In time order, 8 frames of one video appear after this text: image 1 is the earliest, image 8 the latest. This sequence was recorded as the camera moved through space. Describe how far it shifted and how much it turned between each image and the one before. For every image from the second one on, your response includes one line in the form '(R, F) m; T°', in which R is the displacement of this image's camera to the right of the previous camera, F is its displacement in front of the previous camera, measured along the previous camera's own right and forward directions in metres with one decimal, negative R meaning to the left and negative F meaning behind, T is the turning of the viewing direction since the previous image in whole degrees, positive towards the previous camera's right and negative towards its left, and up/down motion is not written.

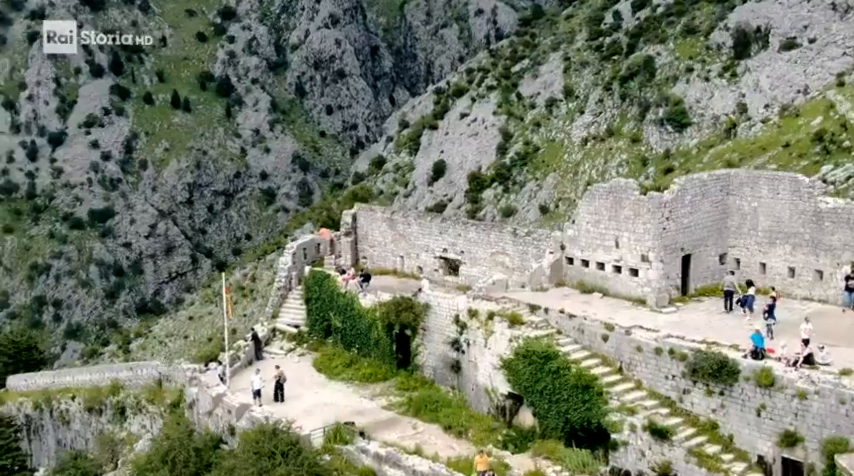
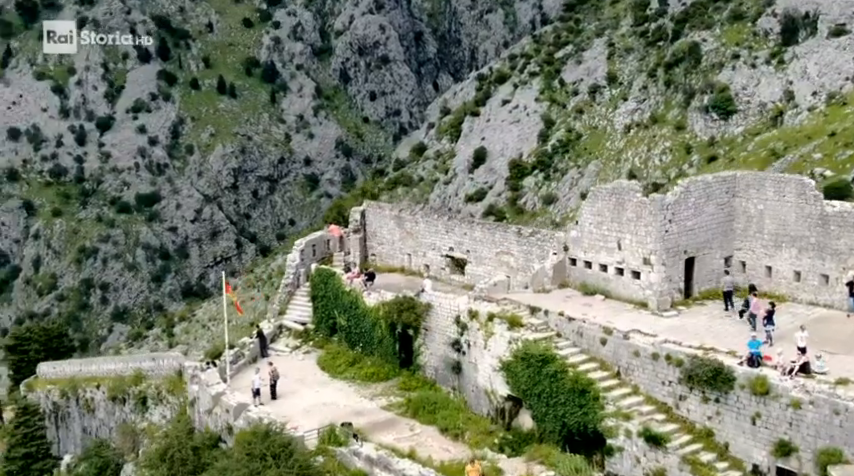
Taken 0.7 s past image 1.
(+1.1, +0.1) m; -2°
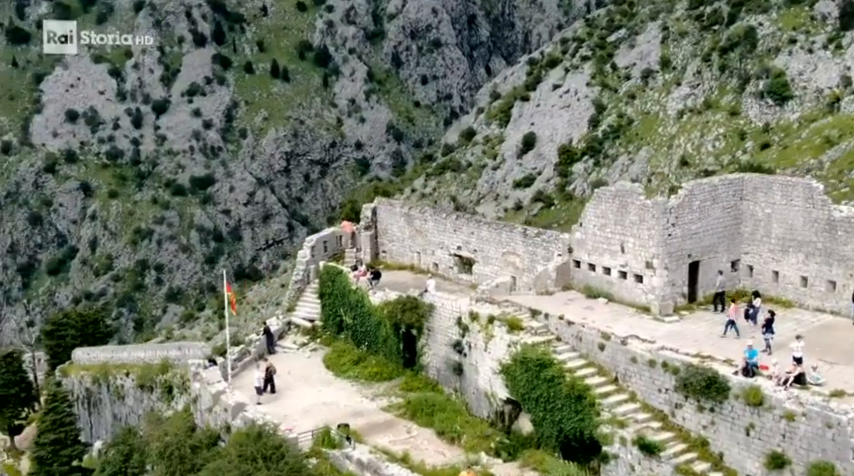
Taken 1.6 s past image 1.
(+1.3, +0.2) m; -3°
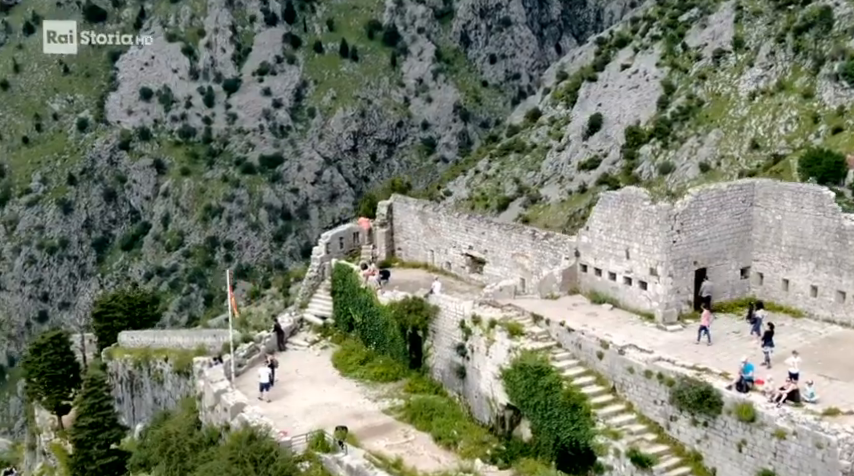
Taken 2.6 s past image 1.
(+1.7, +0.3) m; -4°
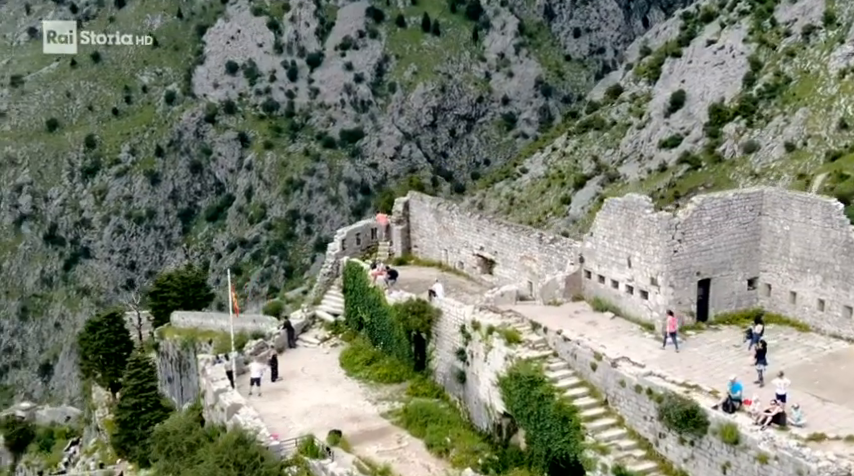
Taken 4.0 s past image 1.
(+2.0, +0.4) m; -4°
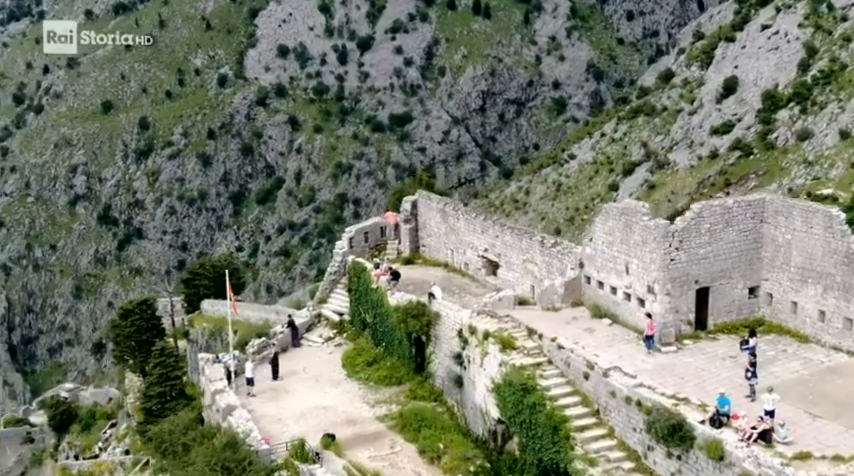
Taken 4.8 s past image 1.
(+1.3, +0.2) m; -3°
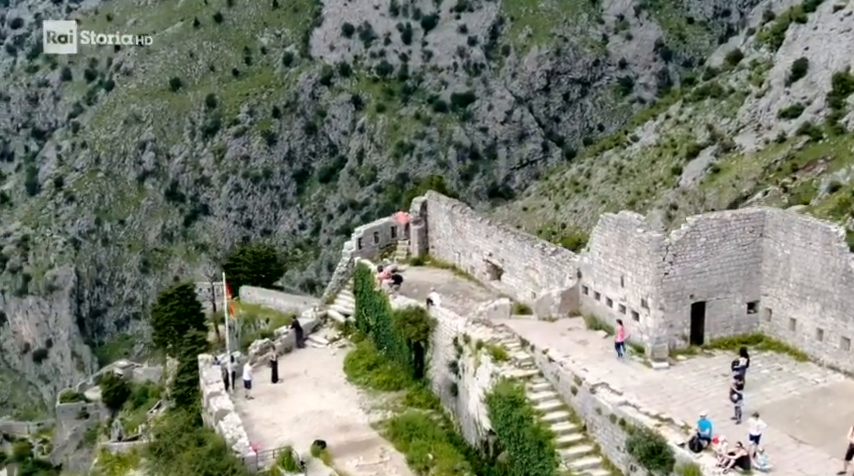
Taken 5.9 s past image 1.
(+1.6, +0.3) m; -3°
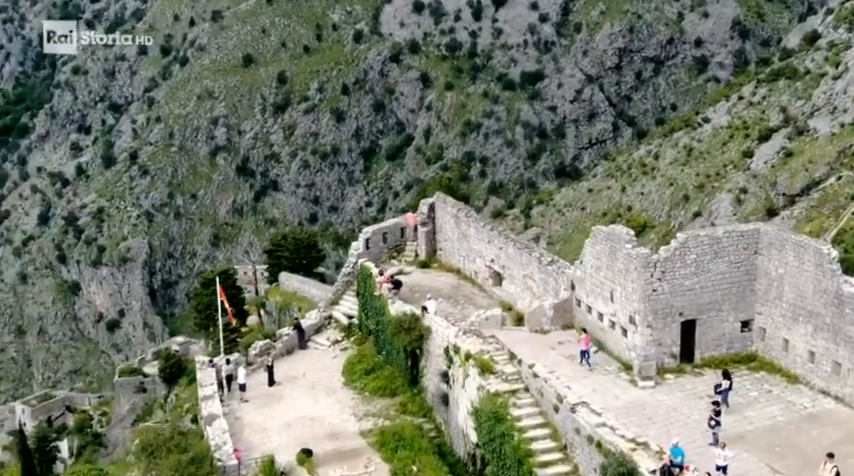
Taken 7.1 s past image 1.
(+1.8, +0.4) m; -4°
